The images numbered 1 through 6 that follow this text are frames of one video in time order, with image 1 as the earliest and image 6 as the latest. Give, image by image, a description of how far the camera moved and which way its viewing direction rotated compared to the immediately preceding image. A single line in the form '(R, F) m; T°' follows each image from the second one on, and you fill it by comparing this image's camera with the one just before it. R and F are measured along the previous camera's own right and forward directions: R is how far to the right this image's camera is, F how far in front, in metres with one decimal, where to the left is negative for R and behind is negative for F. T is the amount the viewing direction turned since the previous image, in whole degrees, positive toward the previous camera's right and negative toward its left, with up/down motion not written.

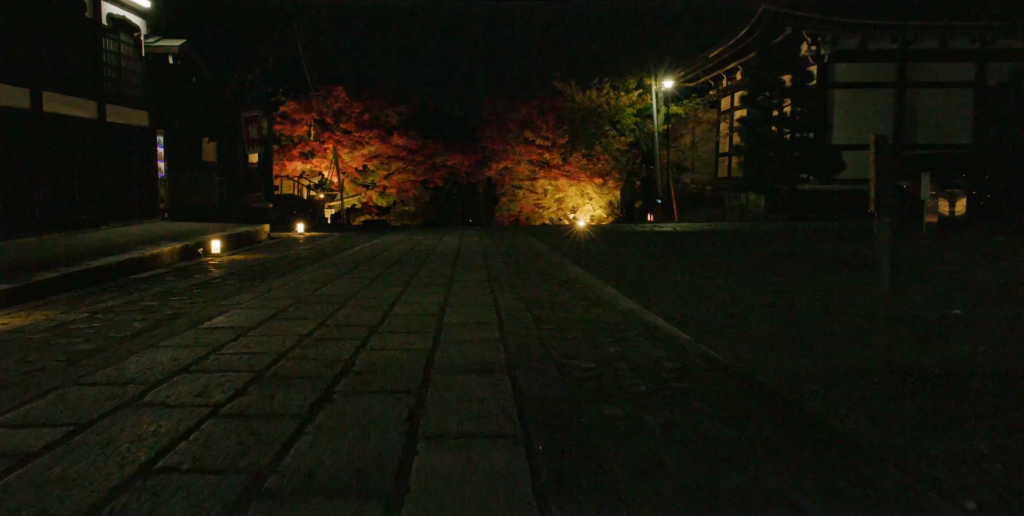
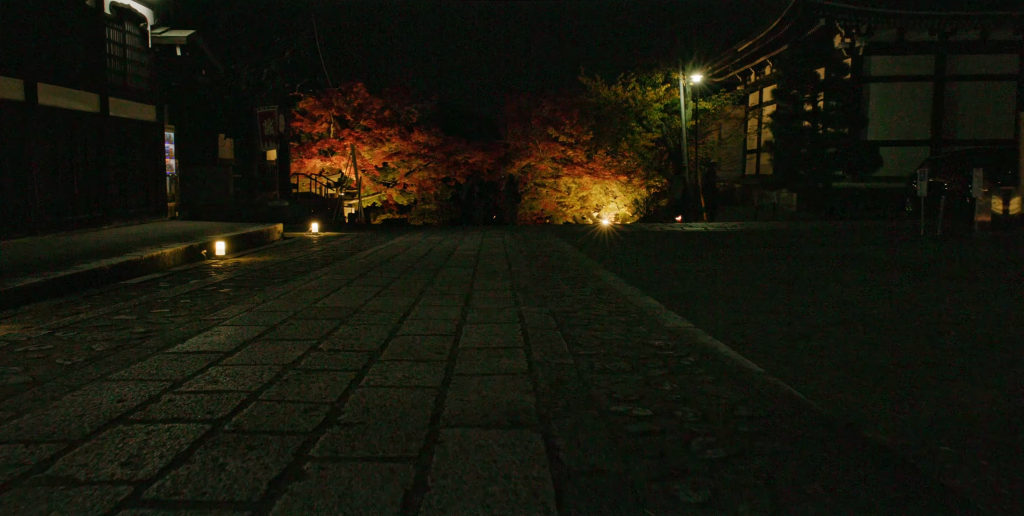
(-0.1, +0.9) m; -2°
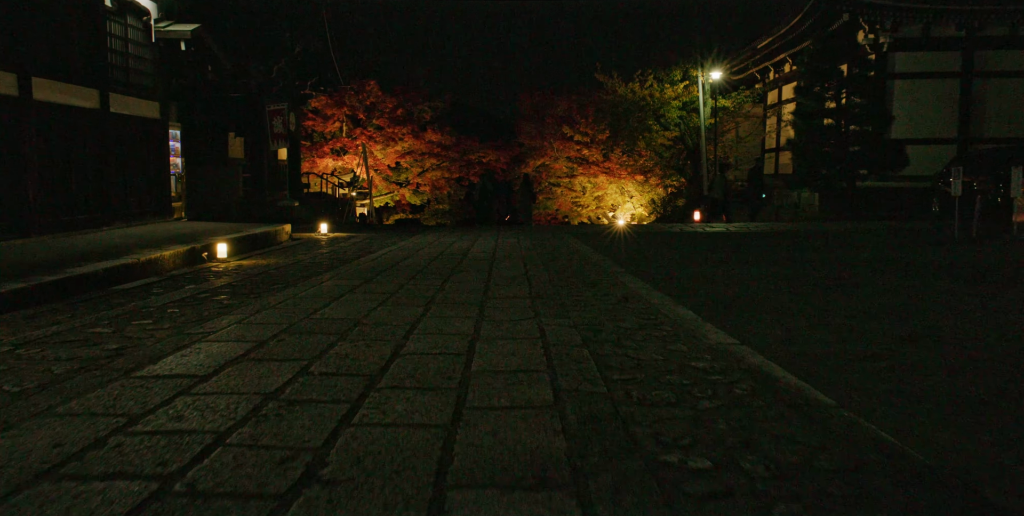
(-0.1, +0.6) m; -1°
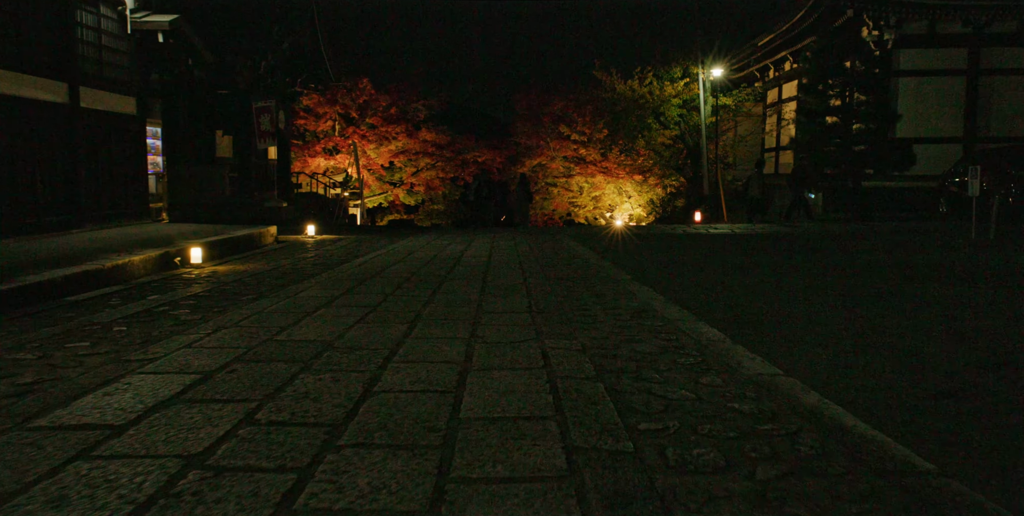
(0.0, +0.7) m; 0°
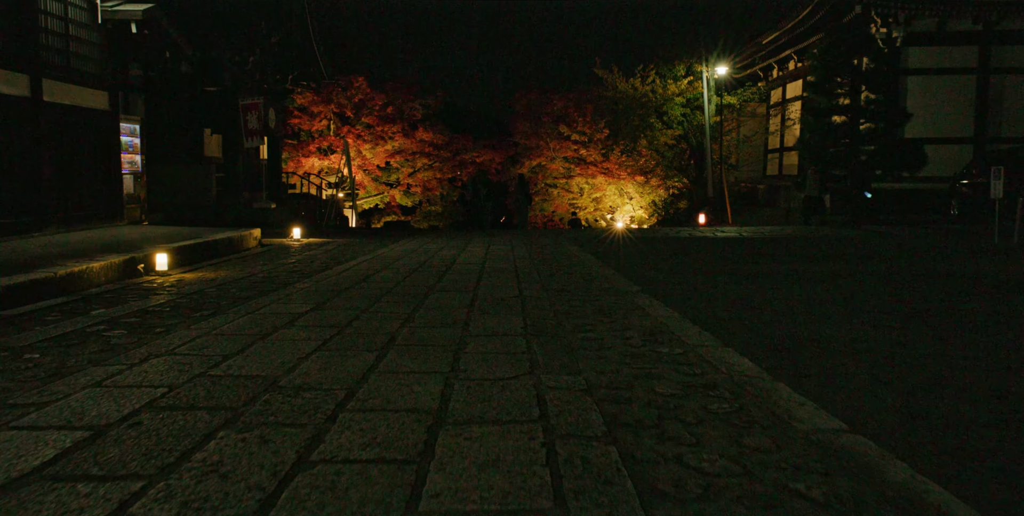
(+0.1, +0.8) m; 0°
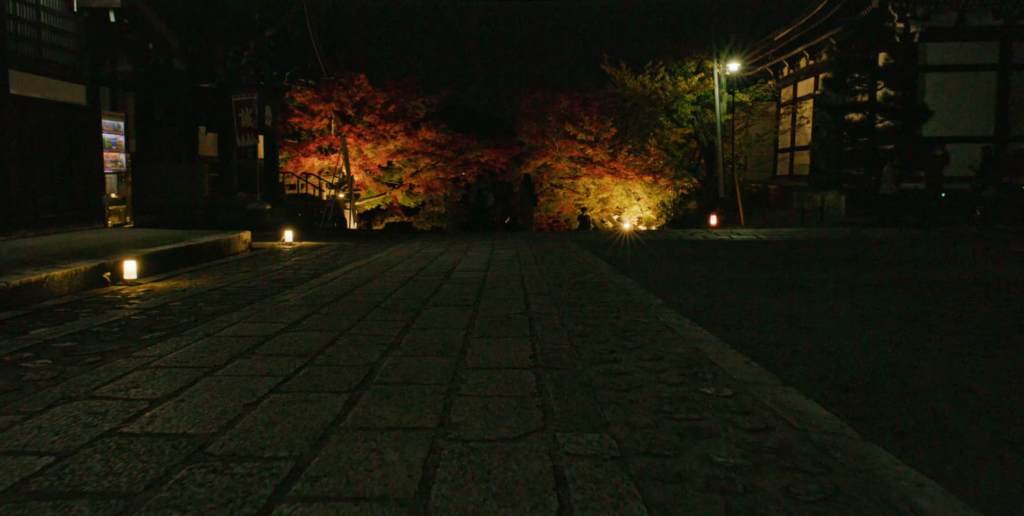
(0.0, +0.9) m; 0°
